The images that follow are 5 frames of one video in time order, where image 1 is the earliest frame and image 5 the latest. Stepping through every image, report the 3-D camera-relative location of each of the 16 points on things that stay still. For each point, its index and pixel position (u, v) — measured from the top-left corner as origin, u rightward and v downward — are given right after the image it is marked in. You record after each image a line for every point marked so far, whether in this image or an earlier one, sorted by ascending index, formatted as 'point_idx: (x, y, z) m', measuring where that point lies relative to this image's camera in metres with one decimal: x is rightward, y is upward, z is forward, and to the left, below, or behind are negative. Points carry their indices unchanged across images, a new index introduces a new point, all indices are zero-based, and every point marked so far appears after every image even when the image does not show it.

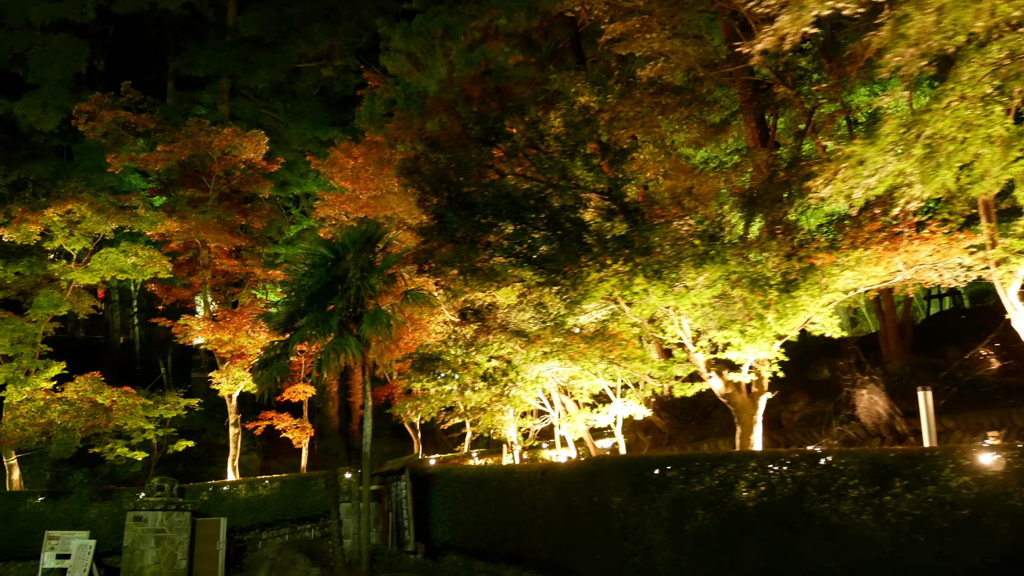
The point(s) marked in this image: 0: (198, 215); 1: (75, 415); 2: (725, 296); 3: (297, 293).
0: (-5.5, +1.3, +18.3) m
1: (-6.8, -2.0, +16.3) m
2: (+1.7, -0.1, +8.4) m
3: (-2.4, -0.1, +11.9) m
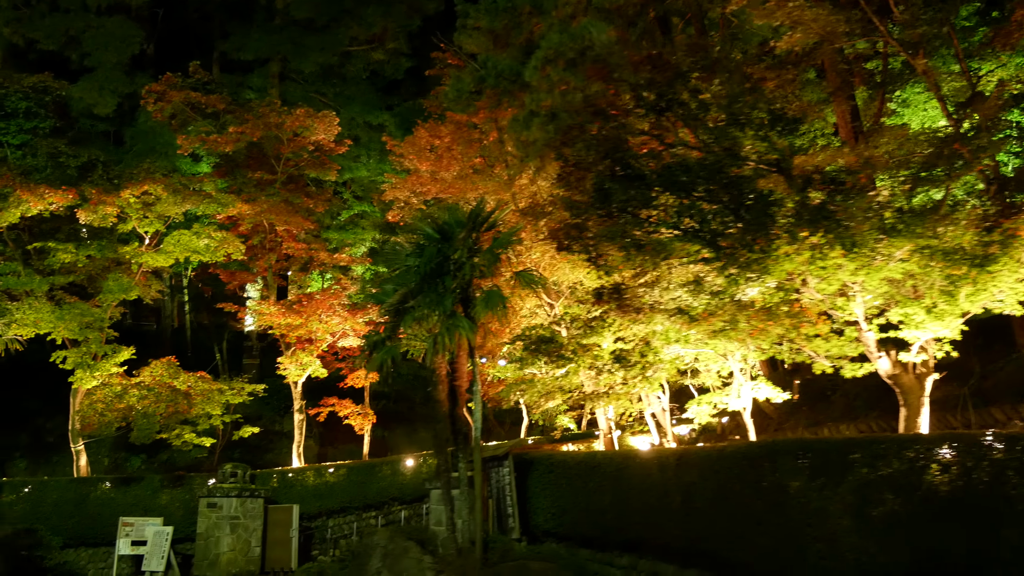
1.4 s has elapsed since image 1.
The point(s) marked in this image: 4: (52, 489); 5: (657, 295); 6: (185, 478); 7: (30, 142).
0: (-4.2, +1.6, +18.0) m
1: (-5.5, -1.7, +16.1) m
2: (+3.0, +0.1, +8.0) m
3: (-1.2, +0.2, +11.6) m
4: (-7.9, -3.4, +17.8) m
5: (+1.3, -0.1, +9.1) m
6: (-5.7, -3.3, +18.0) m
7: (-8.1, +2.4, +17.6) m
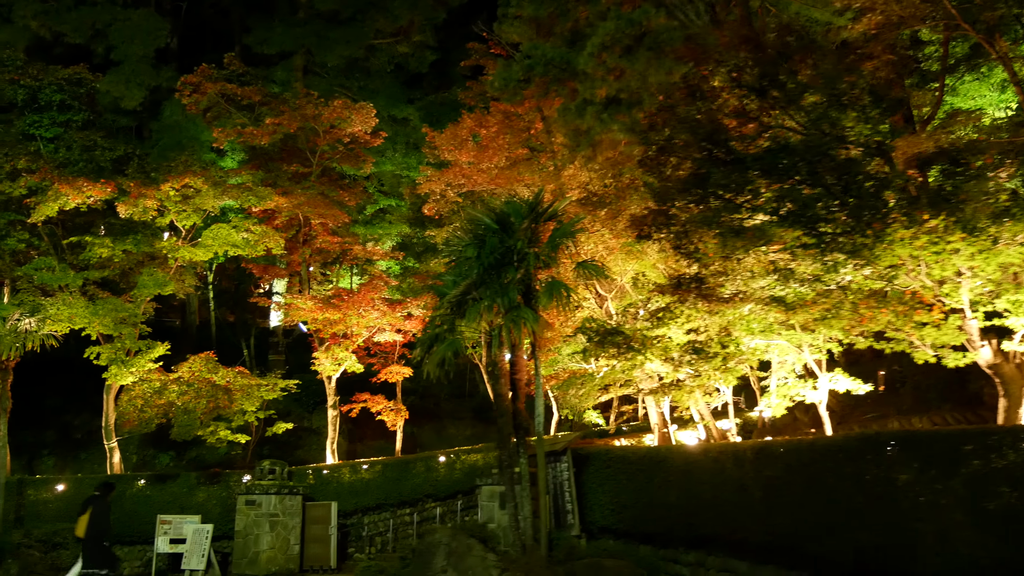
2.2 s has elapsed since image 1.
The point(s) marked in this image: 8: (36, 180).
0: (-3.5, +1.7, +17.8) m
1: (-4.8, -1.6, +15.9) m
2: (+3.7, +0.2, +7.8) m
3: (-0.5, +0.3, +11.4) m
4: (-7.2, -3.3, +17.6) m
5: (+1.9, 0.0, +8.9) m
6: (-5.0, -3.2, +17.8) m
7: (-7.4, +2.5, +17.3) m
8: (-7.3, +1.7, +16.1) m
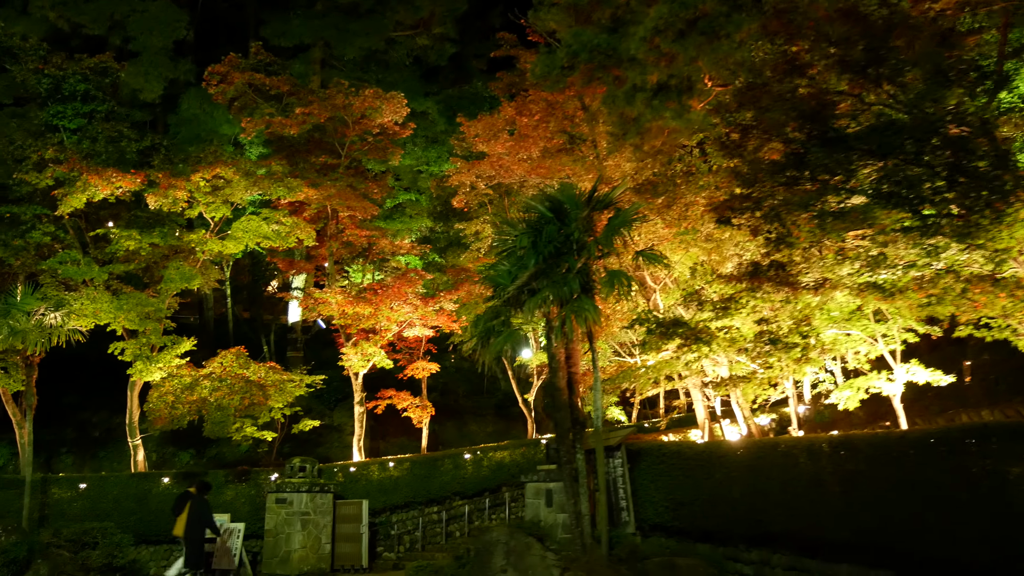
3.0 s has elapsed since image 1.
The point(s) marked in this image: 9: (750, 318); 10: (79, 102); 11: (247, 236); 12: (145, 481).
0: (-3.0, +1.8, +17.4) m
1: (-4.2, -1.5, +15.5) m
2: (+4.3, +0.3, +7.4) m
3: (+0.1, +0.4, +11.0) m
4: (-6.6, -3.2, +17.2) m
5: (+2.5, +0.1, +8.5) m
6: (-4.4, -3.1, +17.4) m
7: (-6.9, +2.6, +16.9) m
8: (-6.7, +1.8, +15.7) m
9: (+2.3, -0.3, +10.0) m
10: (-7.1, +3.0, +17.1) m
11: (-4.2, +0.8, +16.3) m
12: (-6.1, -3.2, +17.3) m
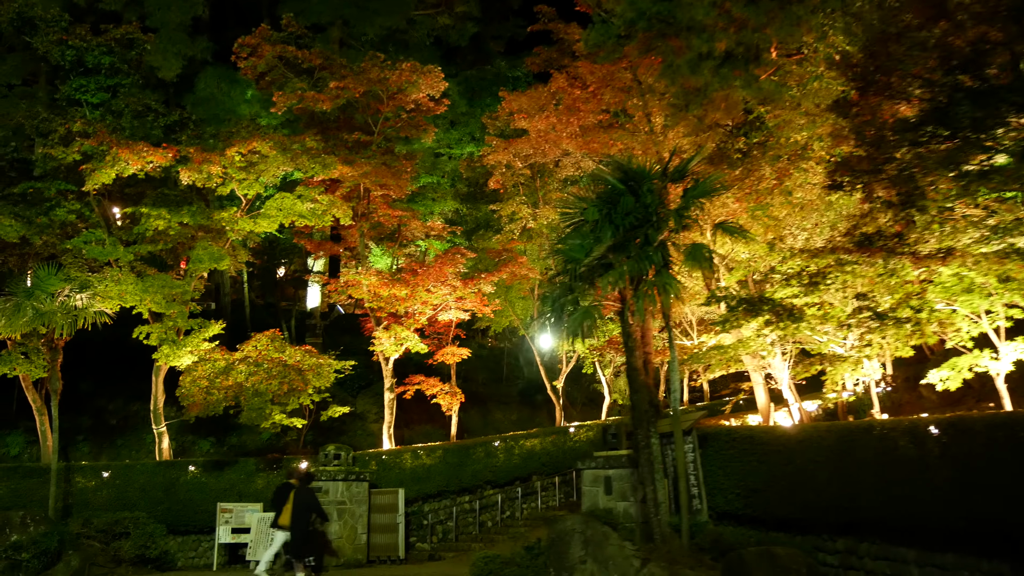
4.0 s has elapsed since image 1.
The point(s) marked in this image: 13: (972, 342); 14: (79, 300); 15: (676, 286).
0: (-2.3, +2.1, +16.8) m
1: (-3.5, -1.2, +14.9) m
2: (+5.0, +0.5, +6.9) m
3: (+0.8, +0.6, +10.4) m
4: (-5.9, -2.9, +16.6) m
5: (+3.3, +0.4, +7.9) m
6: (-3.8, -2.8, +16.8) m
7: (-6.2, +2.9, +16.3) m
8: (-6.1, +2.0, +15.0) m
9: (+3.0, 0.0, +9.4) m
10: (-6.4, +3.3, +16.4) m
11: (-3.5, +1.1, +15.7) m
12: (-5.4, -2.9, +16.7) m
13: (+4.3, -0.5, +9.8) m
14: (-6.6, -0.2, +15.8) m
15: (+1.5, 0.0, +9.9) m
